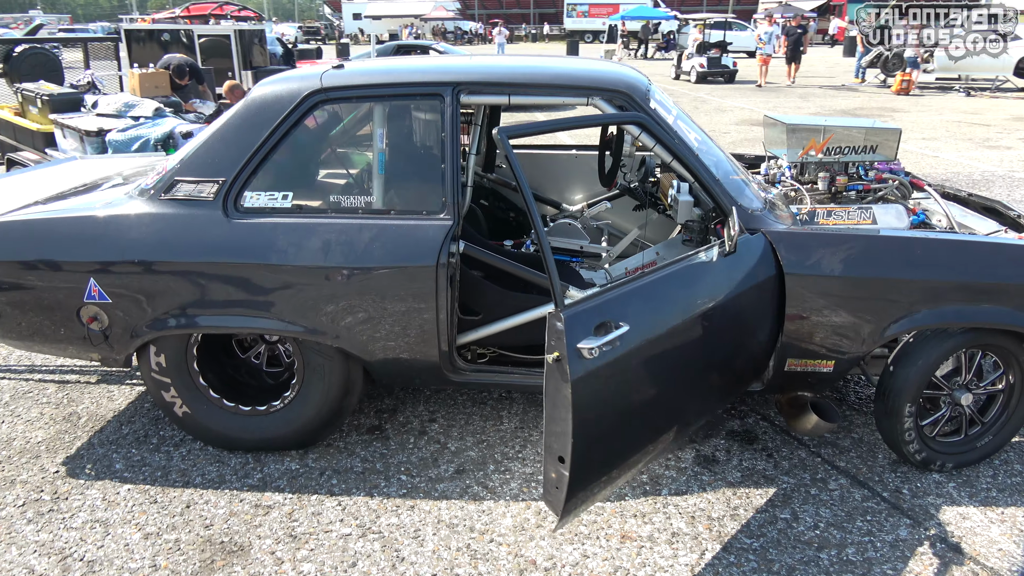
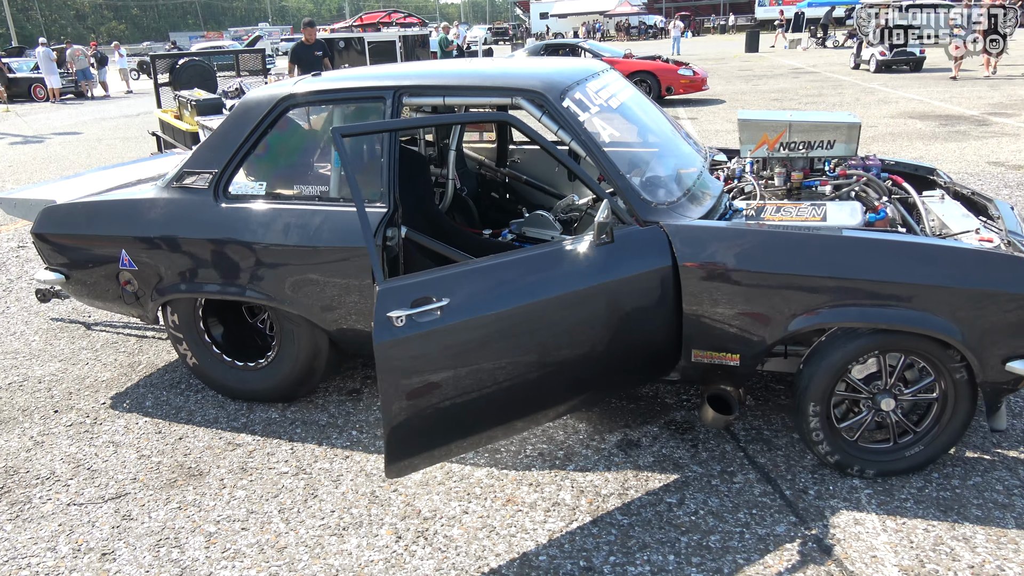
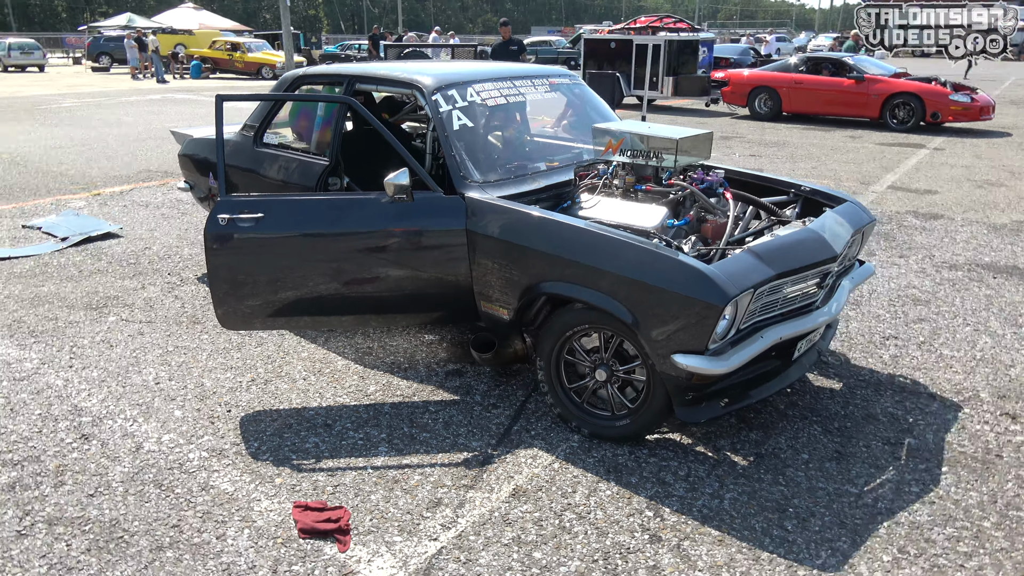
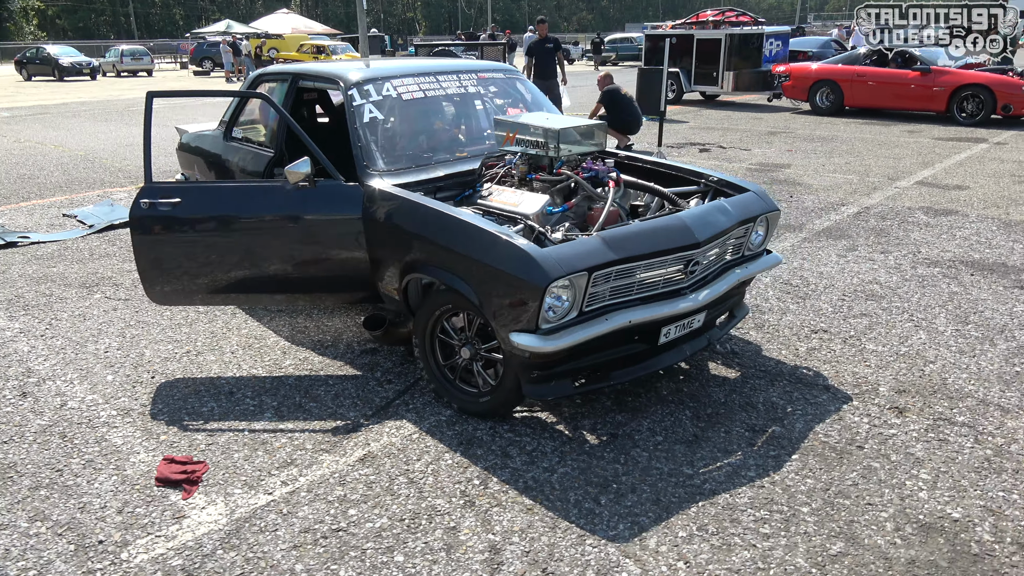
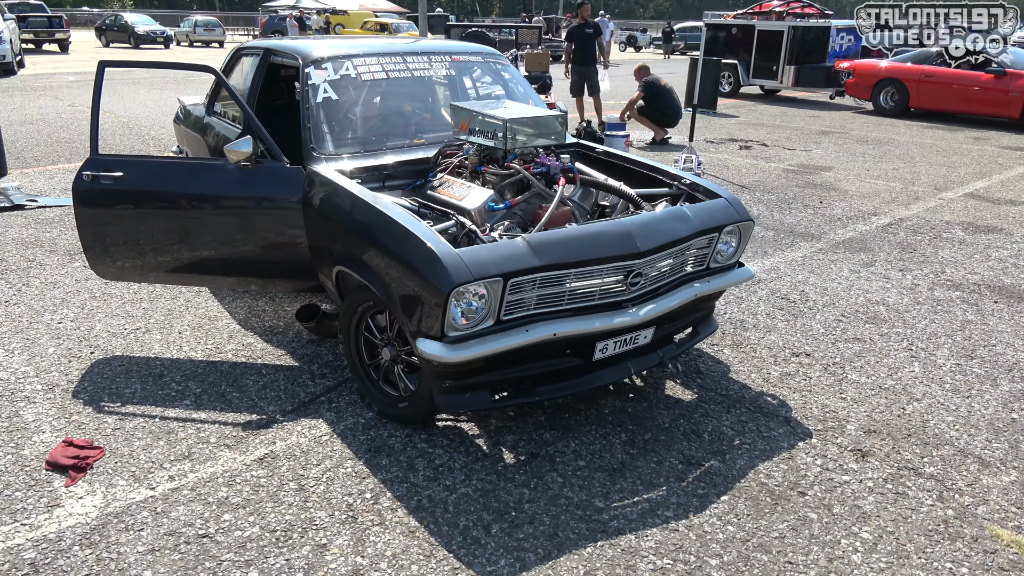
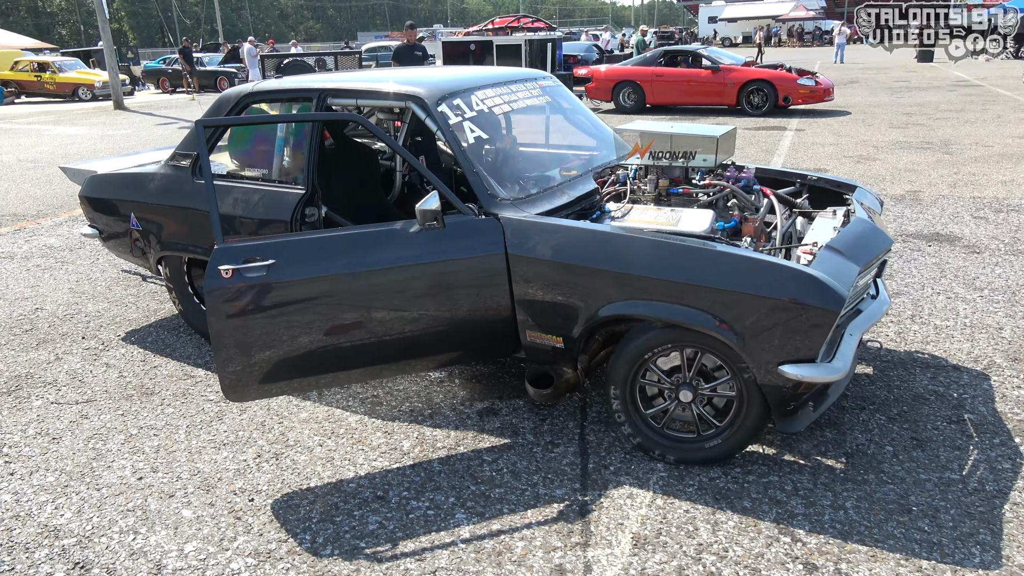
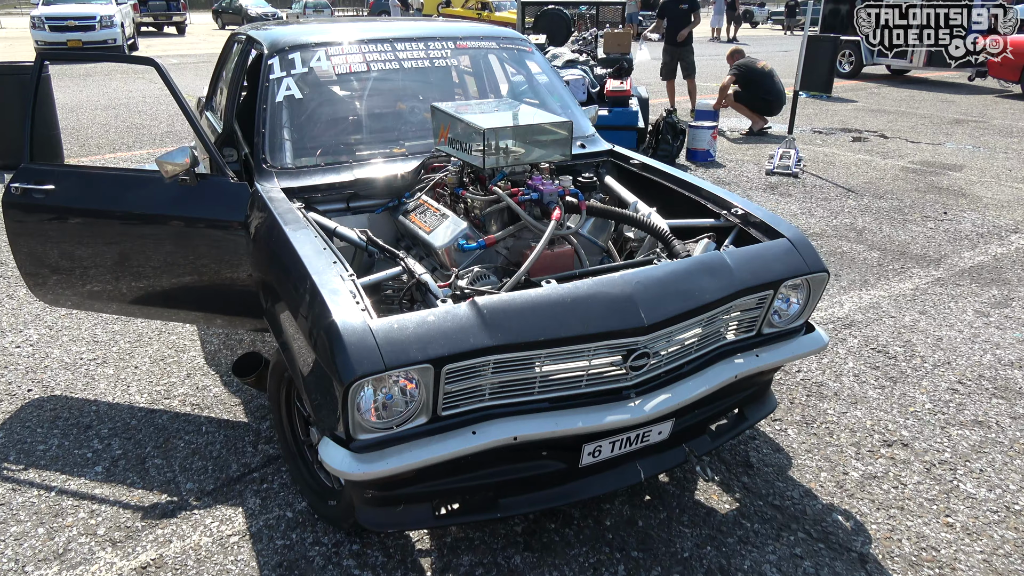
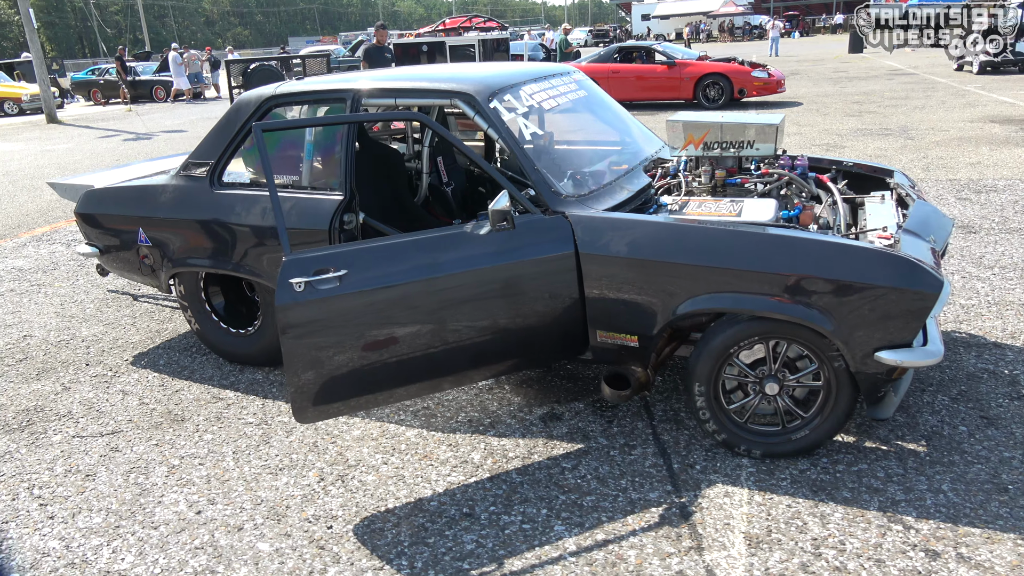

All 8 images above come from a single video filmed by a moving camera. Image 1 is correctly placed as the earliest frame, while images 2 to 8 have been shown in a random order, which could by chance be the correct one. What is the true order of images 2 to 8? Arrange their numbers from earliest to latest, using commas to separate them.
2, 8, 6, 3, 4, 5, 7
